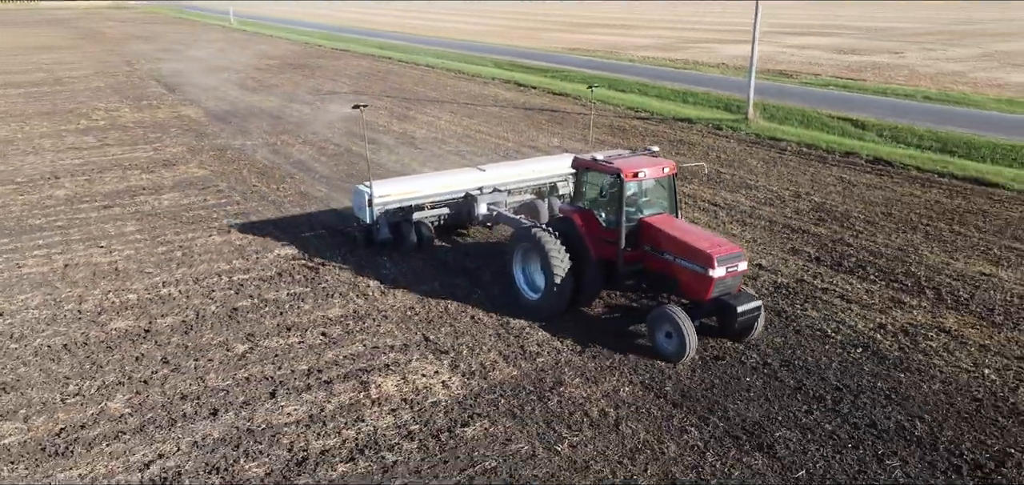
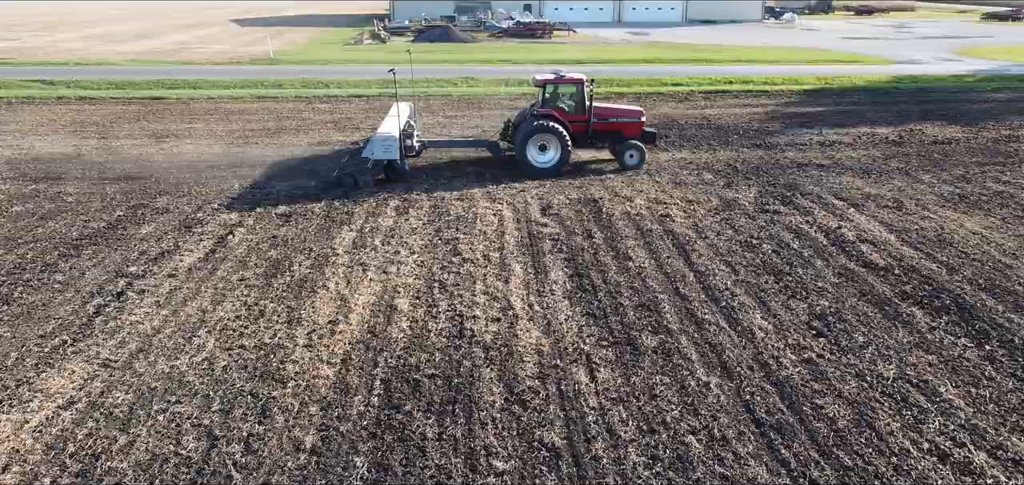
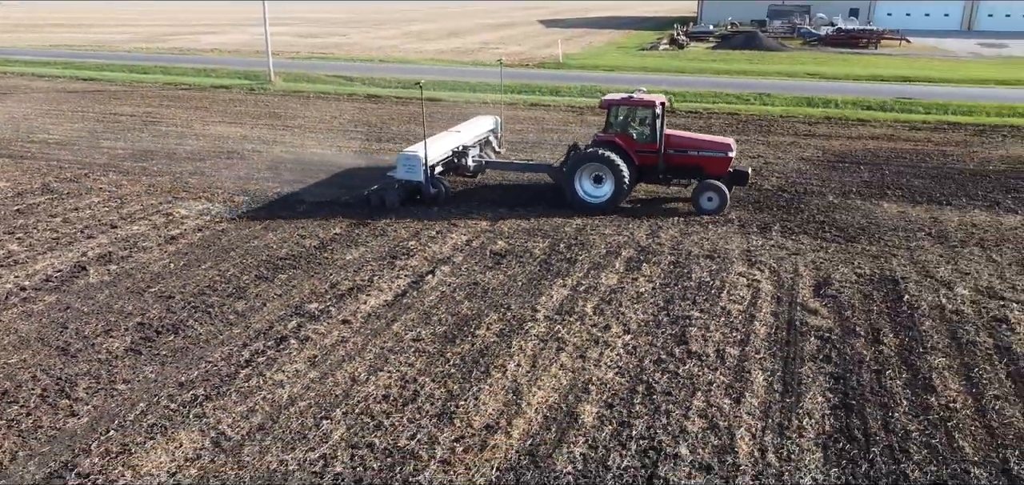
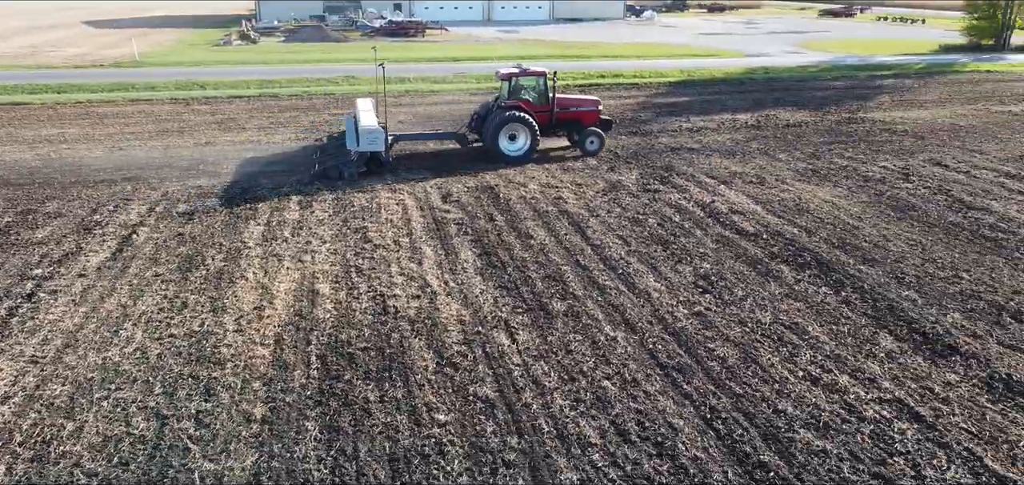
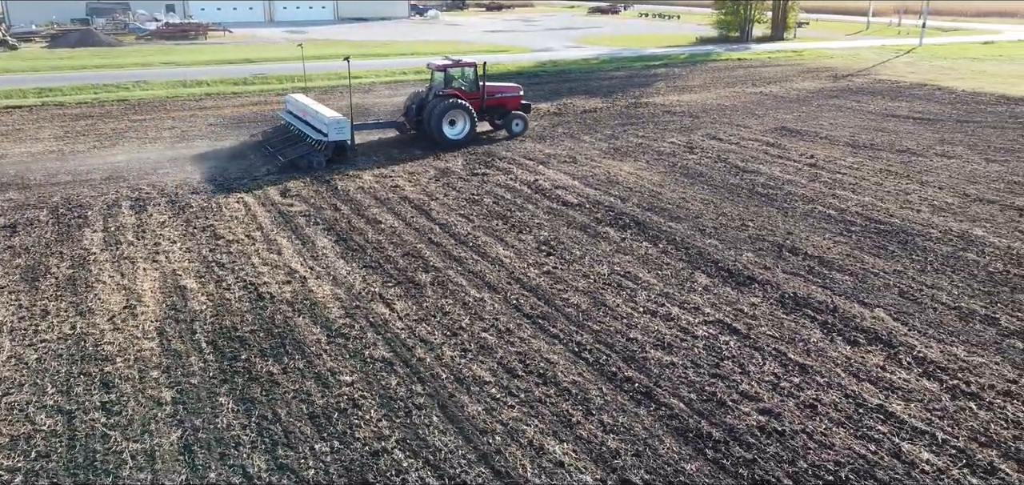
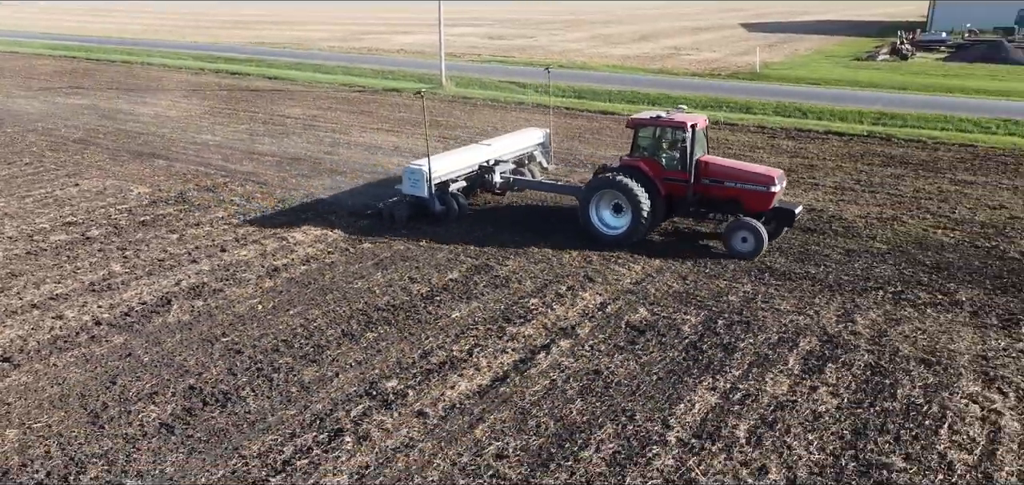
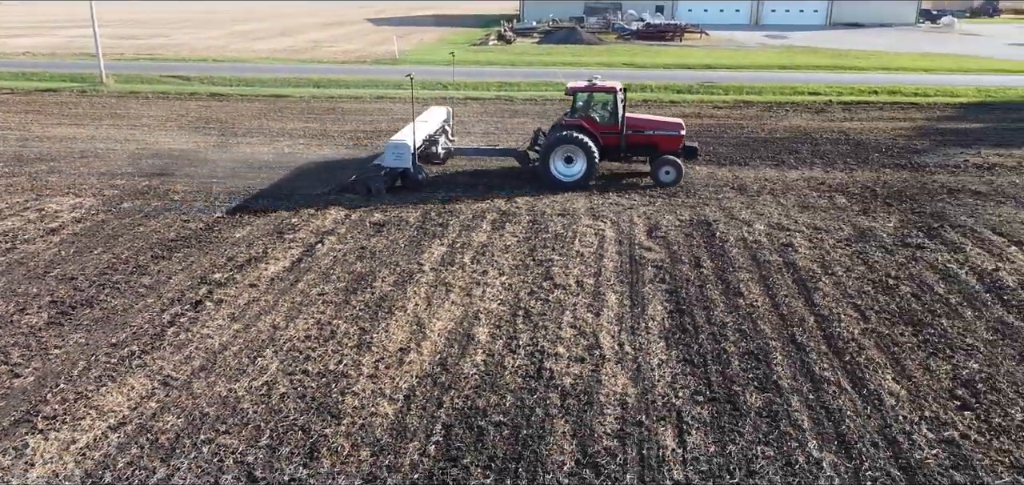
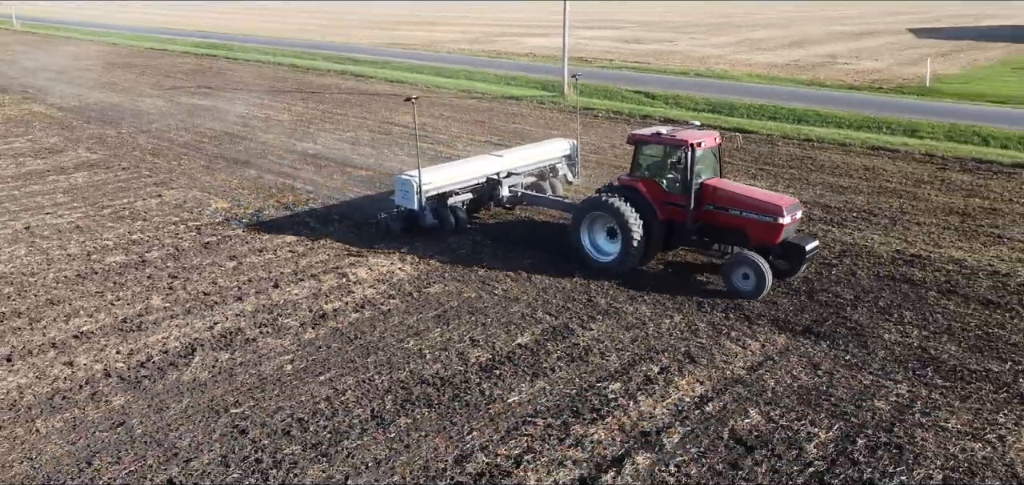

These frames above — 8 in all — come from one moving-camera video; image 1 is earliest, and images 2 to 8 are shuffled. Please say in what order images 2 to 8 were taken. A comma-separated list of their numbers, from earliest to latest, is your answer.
8, 6, 3, 7, 2, 4, 5
